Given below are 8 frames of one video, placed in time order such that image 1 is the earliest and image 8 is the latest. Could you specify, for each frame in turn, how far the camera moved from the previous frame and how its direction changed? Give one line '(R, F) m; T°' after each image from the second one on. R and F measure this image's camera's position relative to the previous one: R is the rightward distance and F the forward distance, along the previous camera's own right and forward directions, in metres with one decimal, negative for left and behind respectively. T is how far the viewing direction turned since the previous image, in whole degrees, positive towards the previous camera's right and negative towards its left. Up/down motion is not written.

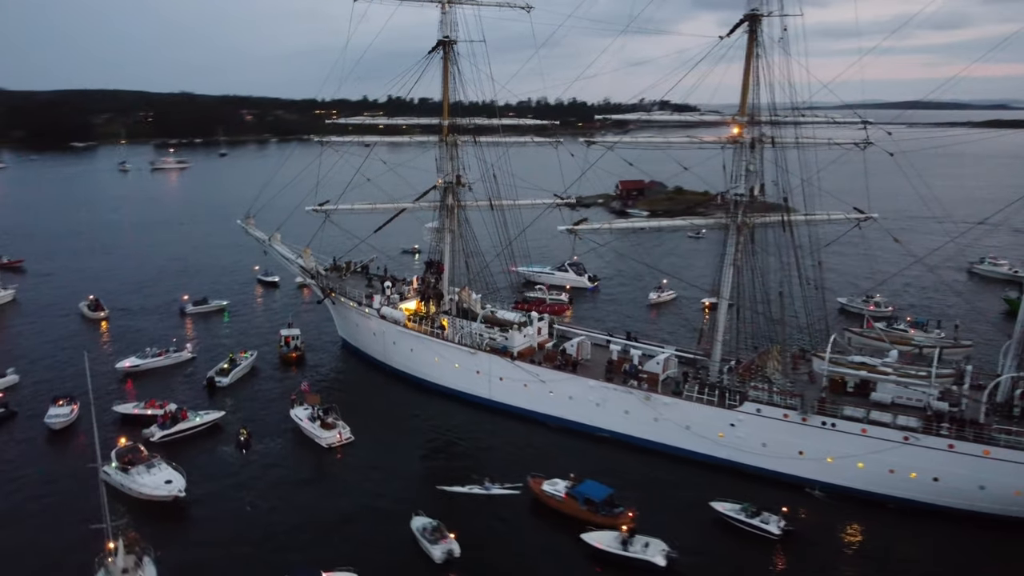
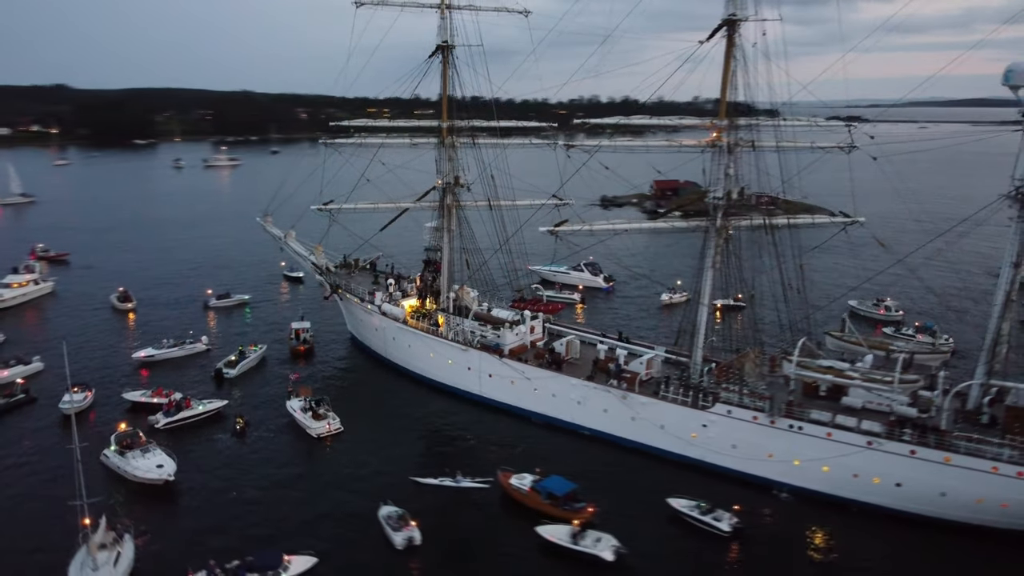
(+2.6, -0.7) m; -4°
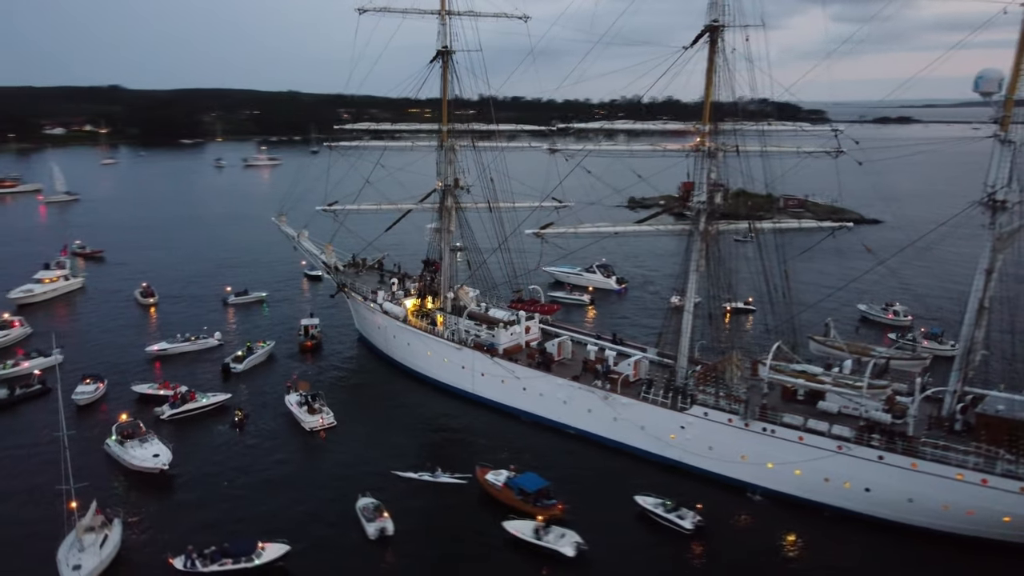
(+2.1, -0.6) m; -3°
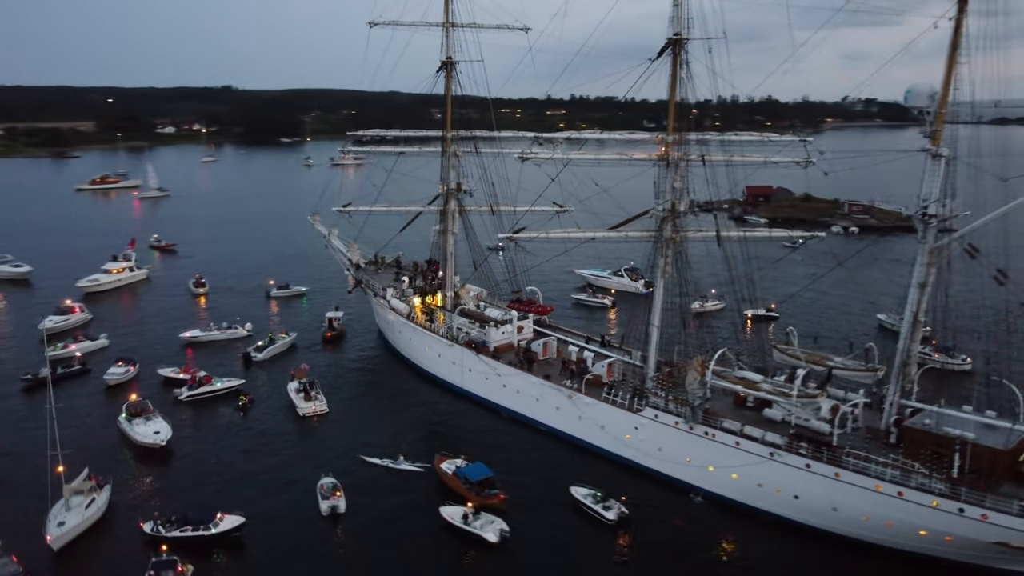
(+4.7, -1.2) m; -7°
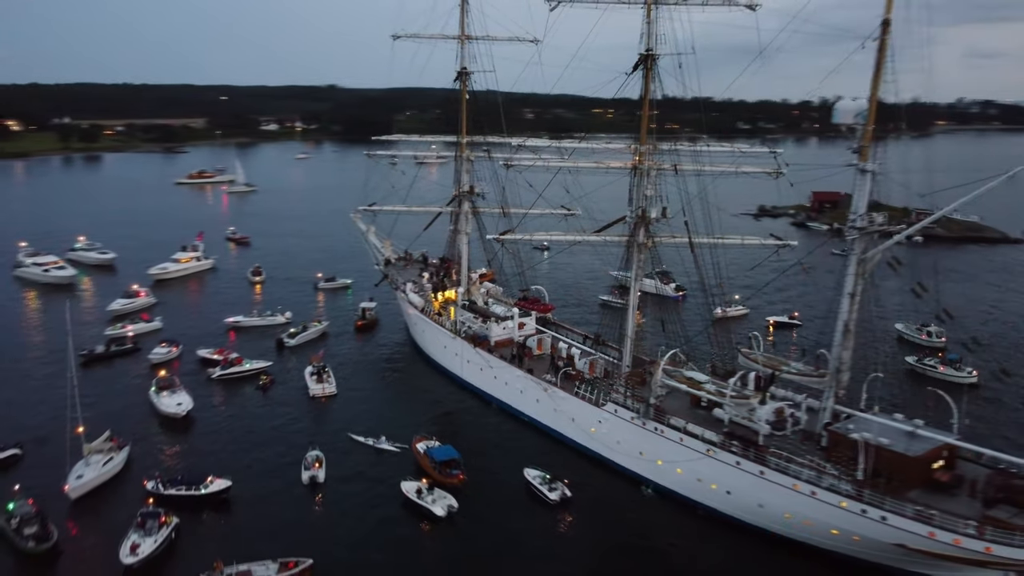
(+4.5, -1.9) m; -7°
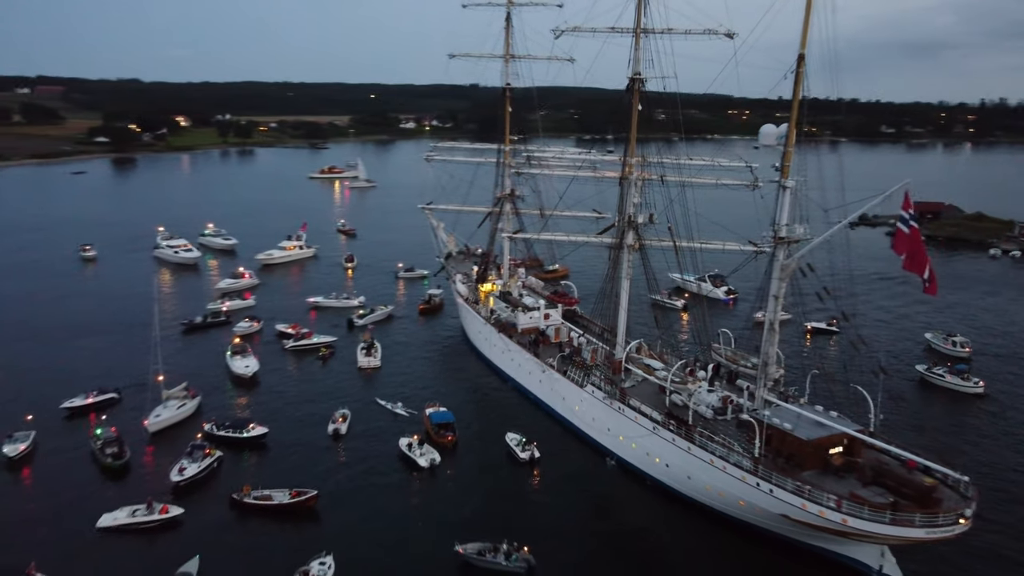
(+5.9, -4.1) m; -9°
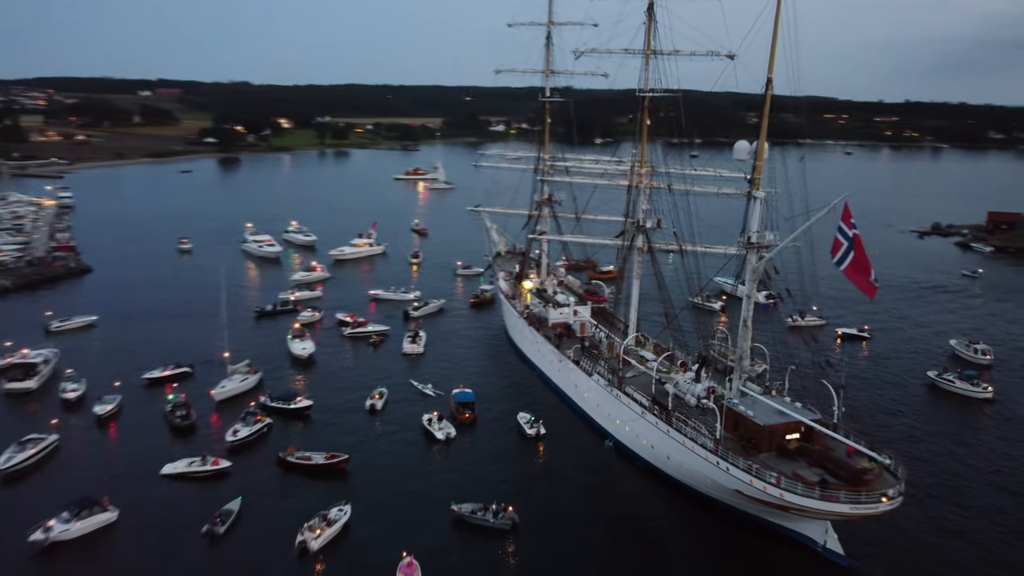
(+3.5, -3.6) m; -6°
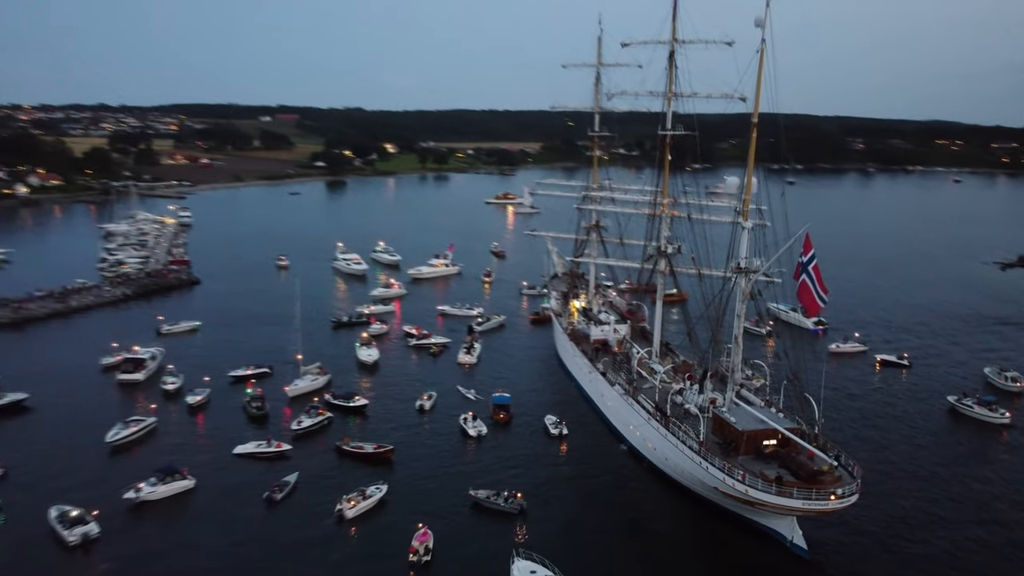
(+3.6, -4.3) m; -7°
